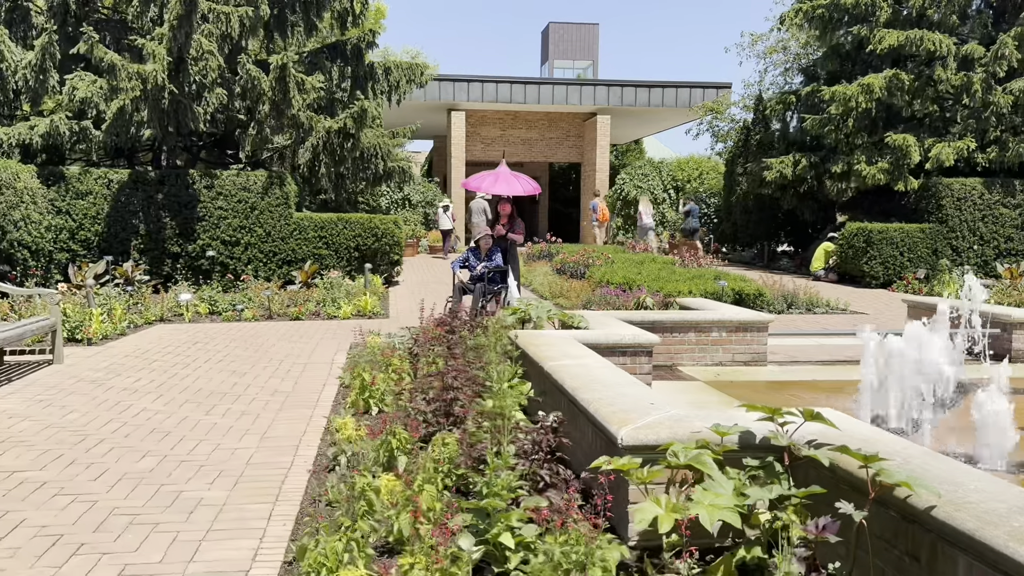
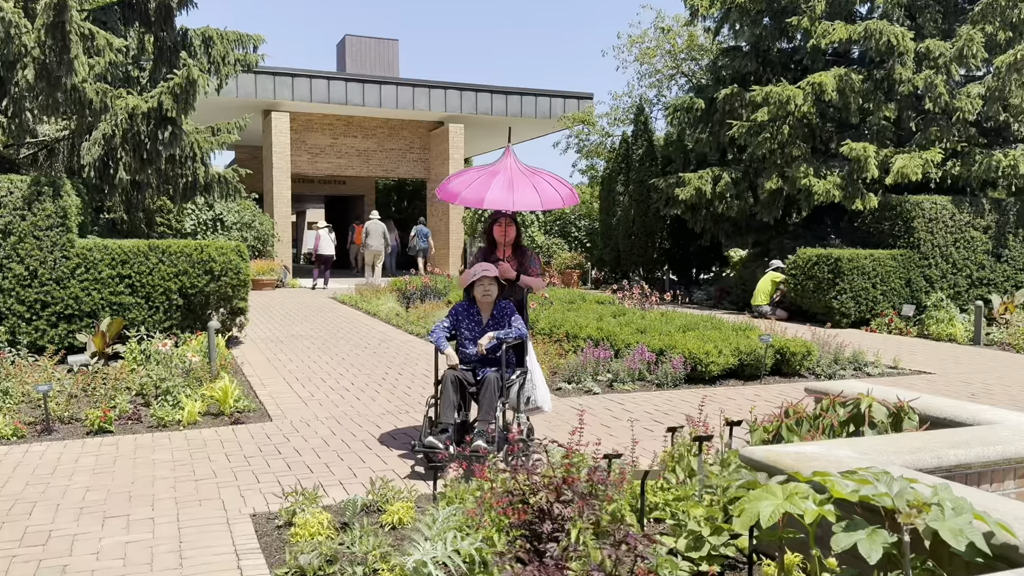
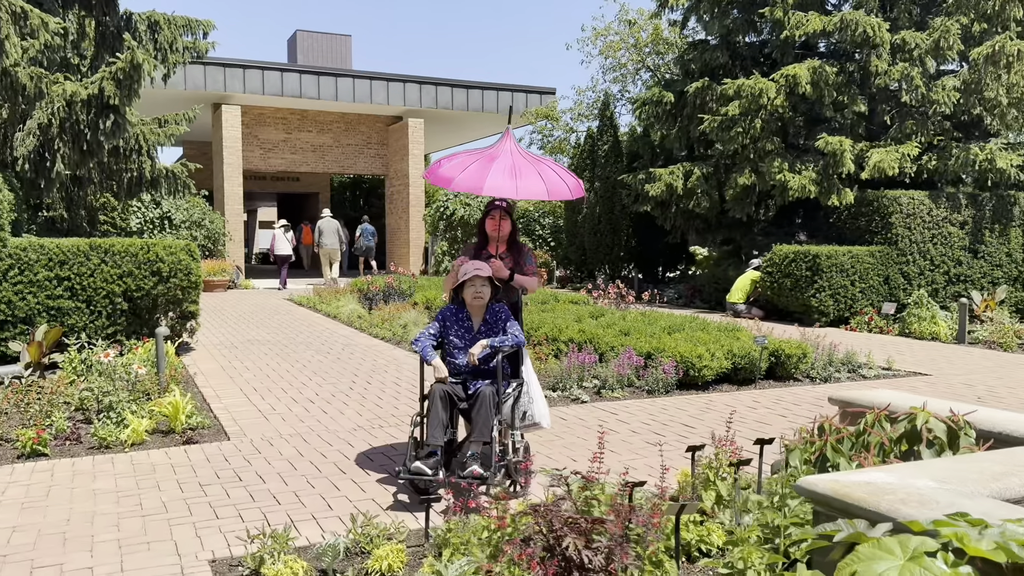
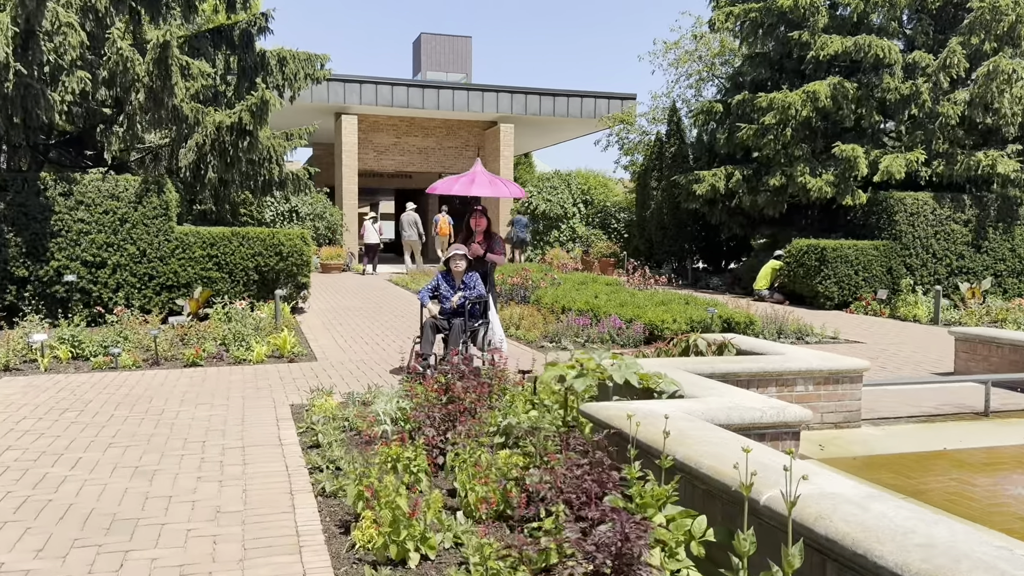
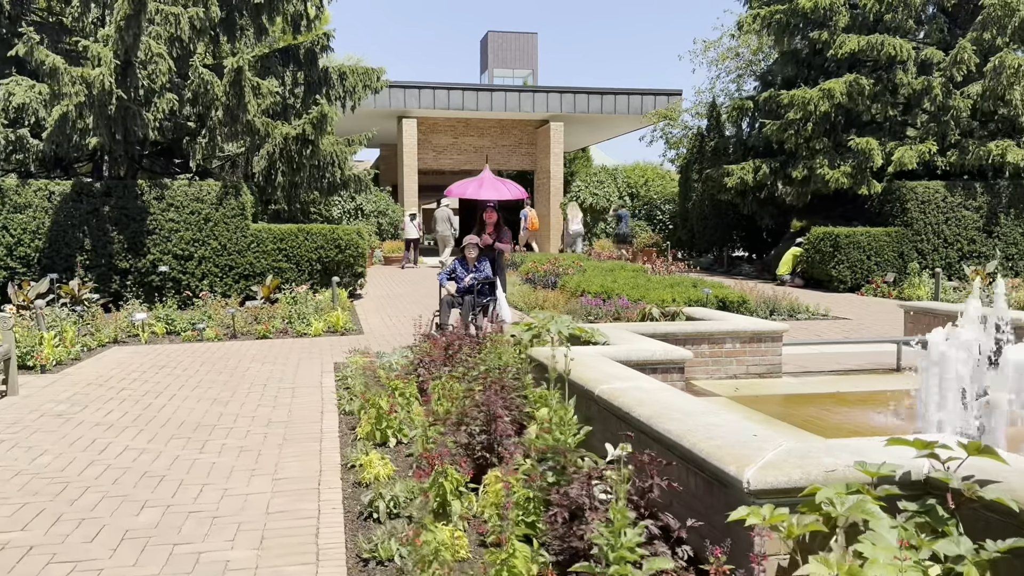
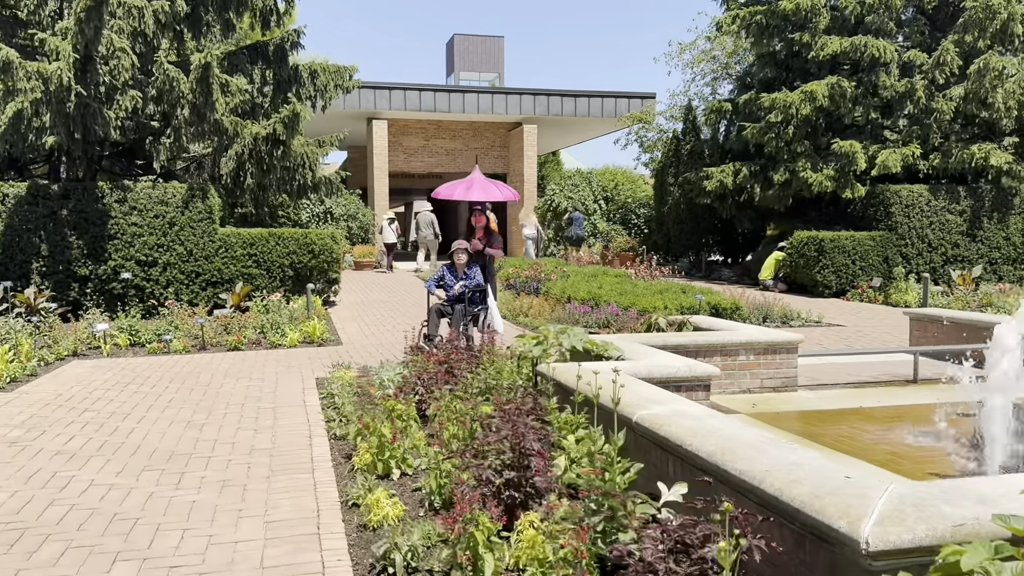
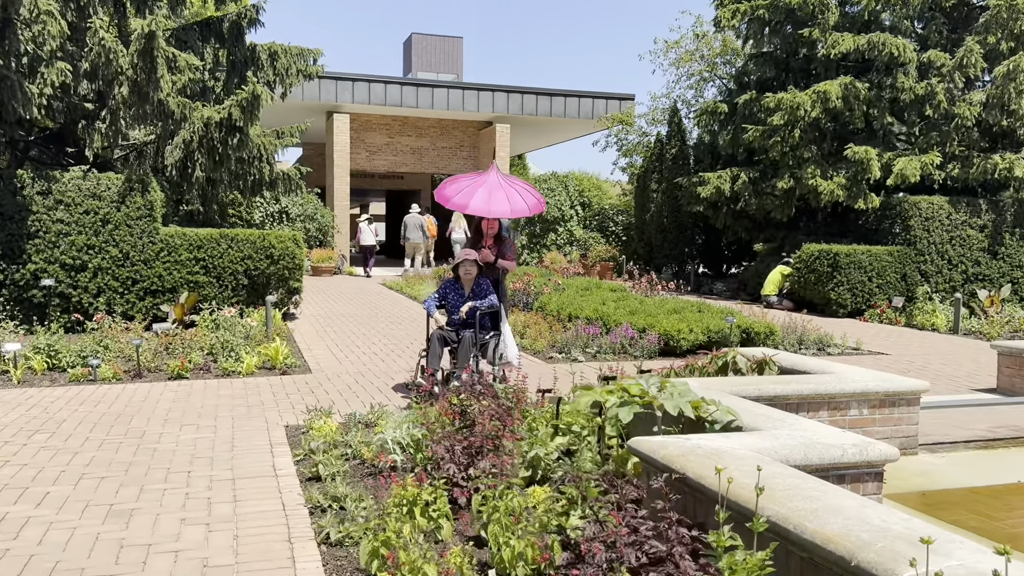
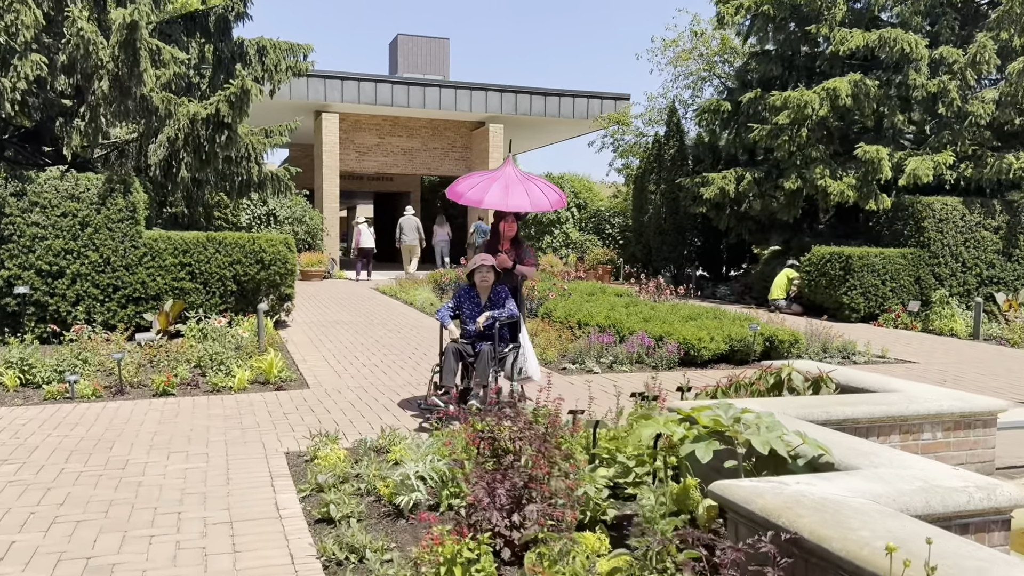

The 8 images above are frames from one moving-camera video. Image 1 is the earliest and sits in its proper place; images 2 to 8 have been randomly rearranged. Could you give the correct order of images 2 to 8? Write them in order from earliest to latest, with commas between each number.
5, 6, 4, 7, 8, 2, 3
